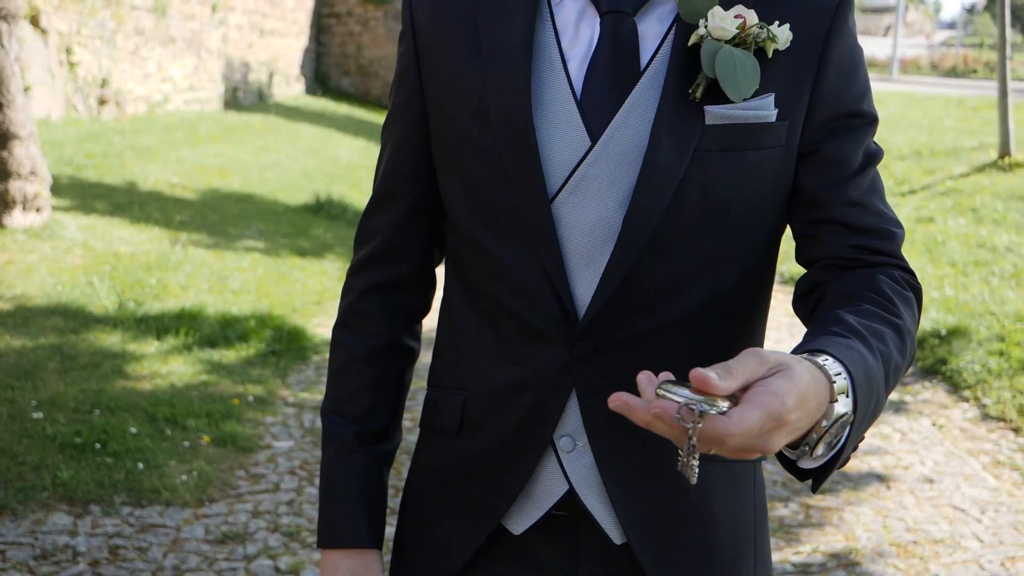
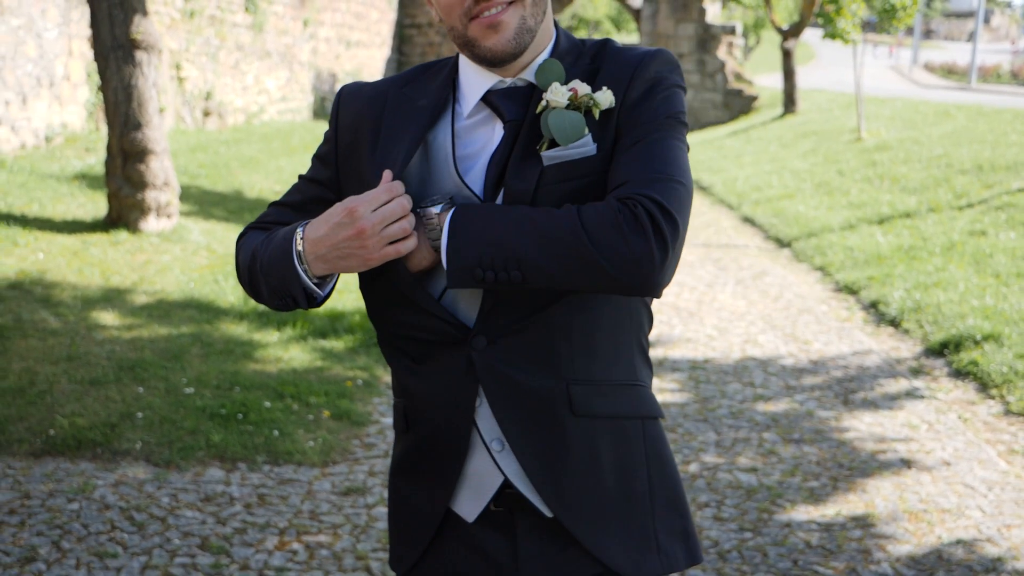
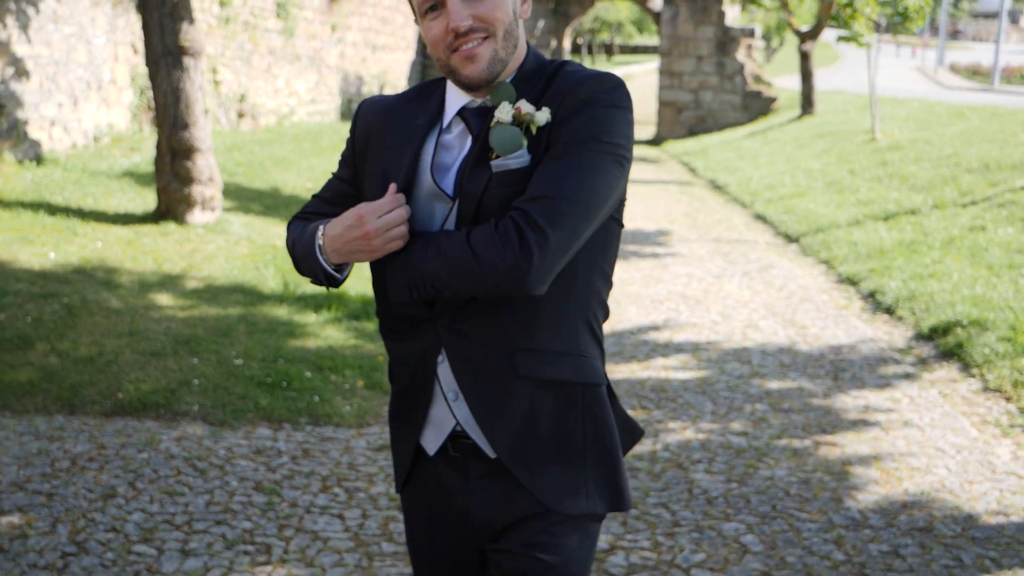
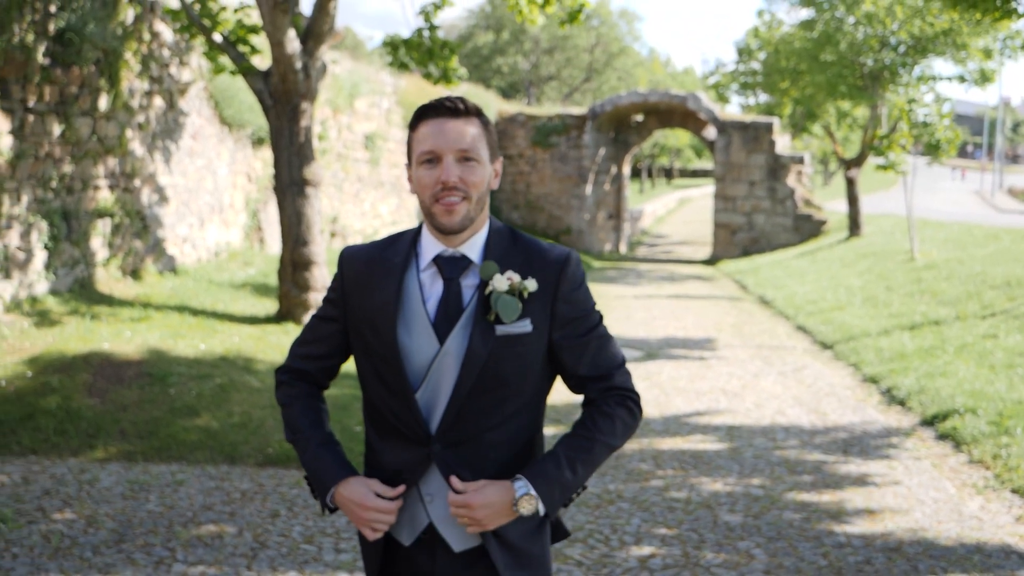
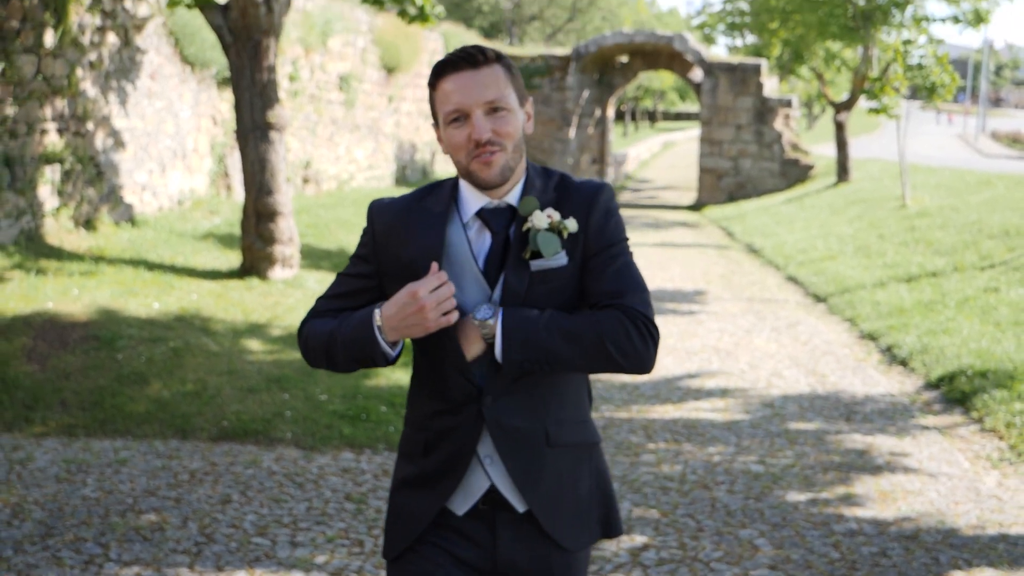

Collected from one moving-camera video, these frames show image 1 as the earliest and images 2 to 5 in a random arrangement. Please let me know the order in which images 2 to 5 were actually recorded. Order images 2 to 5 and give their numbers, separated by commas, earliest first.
2, 3, 5, 4
